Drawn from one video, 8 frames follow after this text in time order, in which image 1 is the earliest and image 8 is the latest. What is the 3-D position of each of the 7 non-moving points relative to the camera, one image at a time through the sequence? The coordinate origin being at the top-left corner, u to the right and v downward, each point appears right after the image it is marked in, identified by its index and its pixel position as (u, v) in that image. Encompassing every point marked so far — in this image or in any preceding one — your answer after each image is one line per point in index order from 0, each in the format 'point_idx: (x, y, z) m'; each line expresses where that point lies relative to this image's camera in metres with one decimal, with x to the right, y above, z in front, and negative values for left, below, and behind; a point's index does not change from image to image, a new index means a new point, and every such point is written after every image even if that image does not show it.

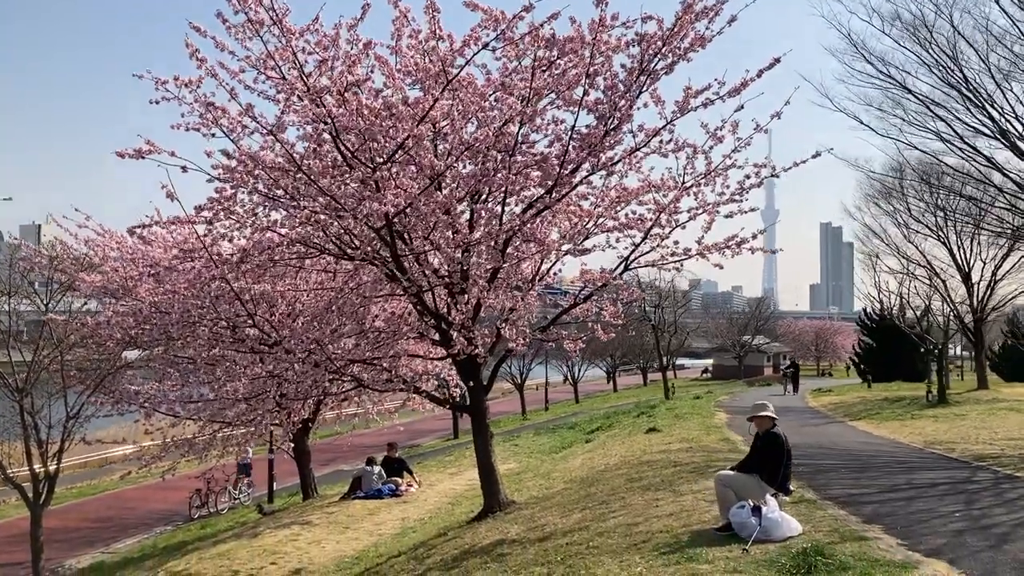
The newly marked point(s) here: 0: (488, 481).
0: (-0.3, -2.3, +10.8) m
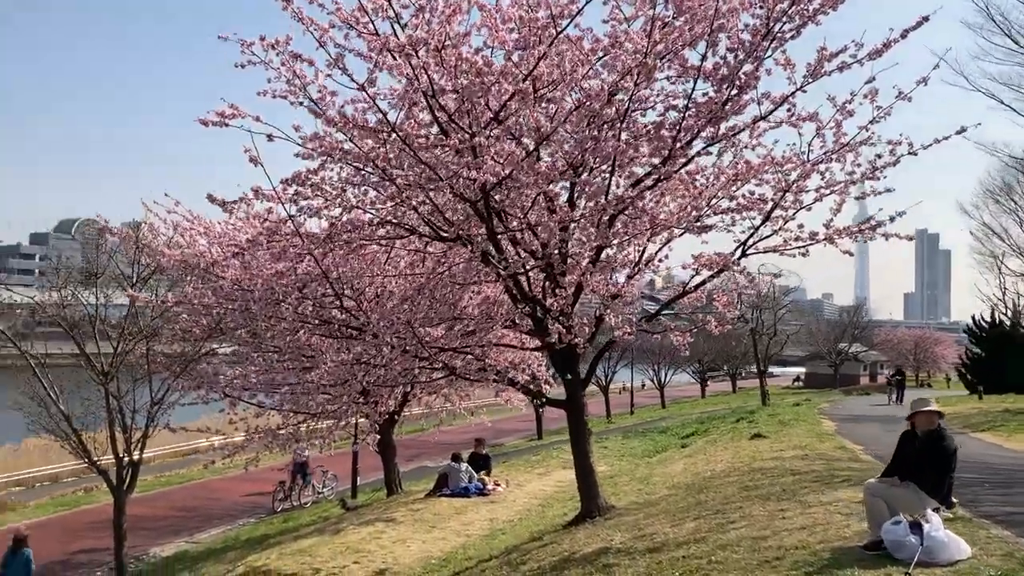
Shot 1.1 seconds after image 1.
0: (+0.8, -2.1, +9.9) m
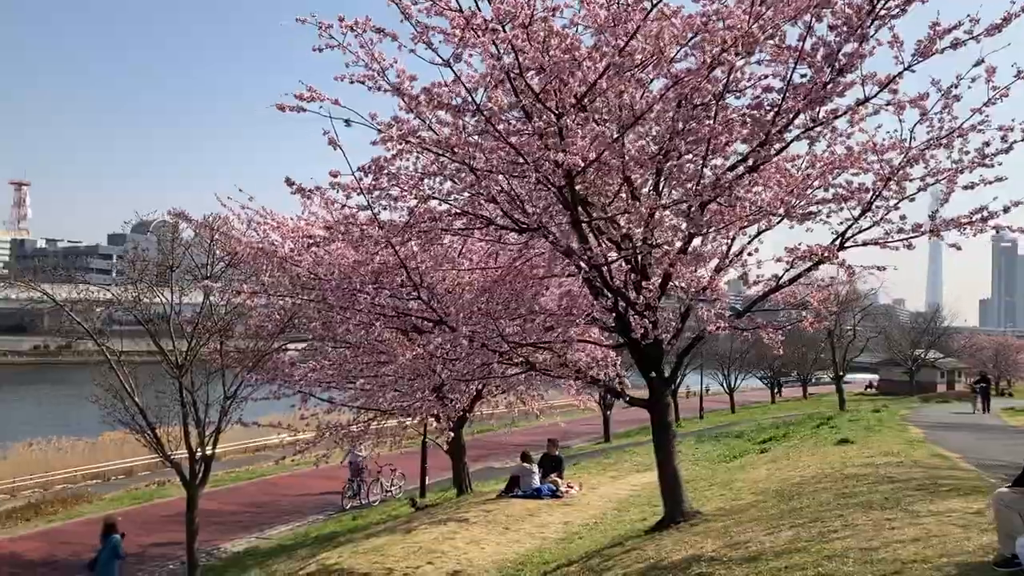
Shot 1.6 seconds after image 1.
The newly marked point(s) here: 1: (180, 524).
0: (+1.6, -2.0, +9.4) m
1: (-7.0, -5.0, +19.7) m
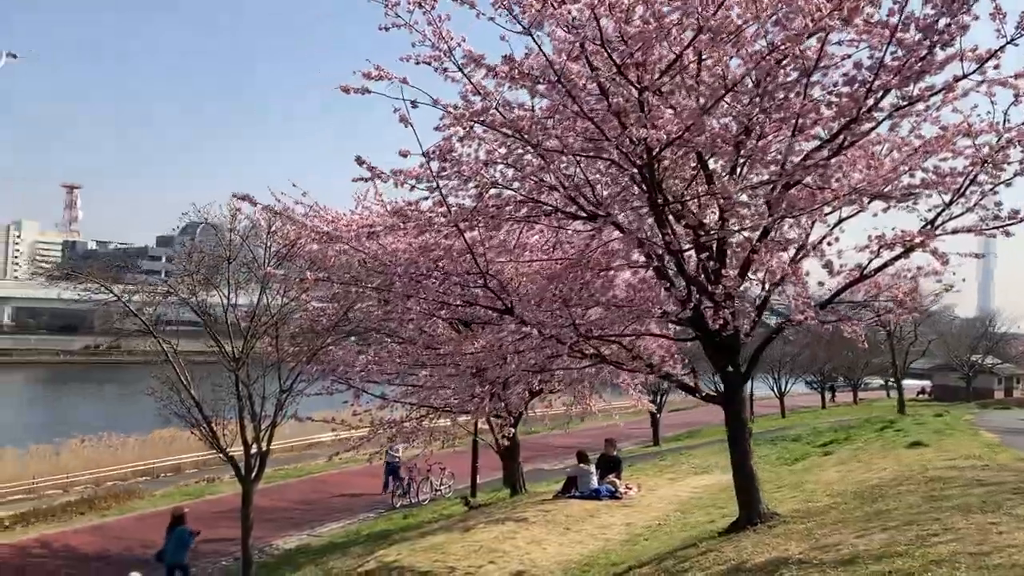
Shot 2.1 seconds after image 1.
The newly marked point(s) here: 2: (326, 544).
0: (+2.3, -1.9, +9.0) m
1: (-5.9, -4.9, +19.6) m
2: (-3.3, -4.6, +16.7) m
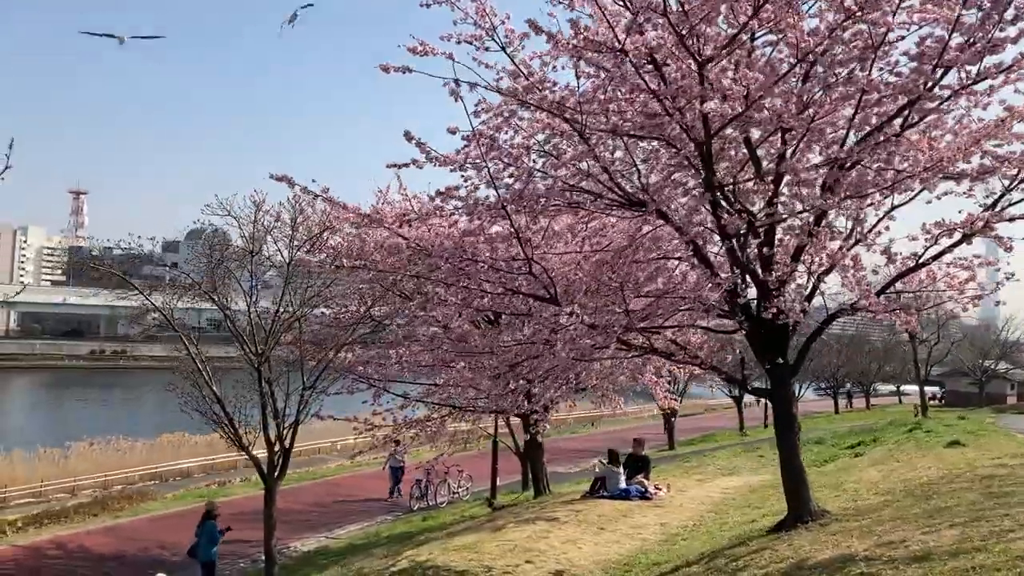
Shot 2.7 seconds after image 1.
0: (+2.6, -1.9, +8.7) m
1: (-5.5, -4.9, +19.3) m
2: (-2.9, -4.5, +16.4) m
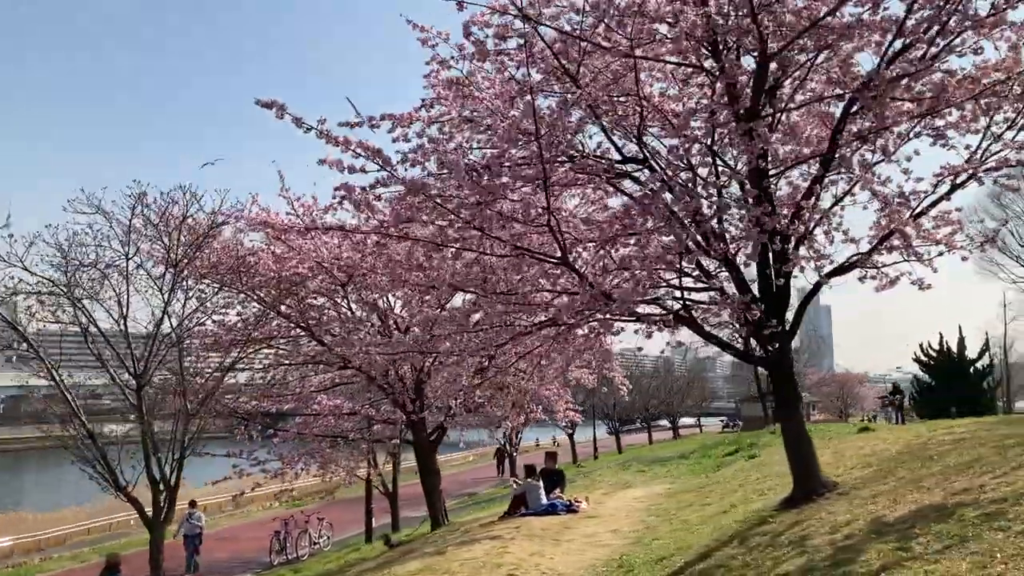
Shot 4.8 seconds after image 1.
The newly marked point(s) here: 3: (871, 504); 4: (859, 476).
0: (+2.5, -1.5, +8.2) m
1: (-7.6, -5.5, +16.5) m
2: (-4.5, -4.8, +14.2) m
3: (+2.6, -1.6, +7.0) m
4: (+3.2, -1.7, +8.6) m
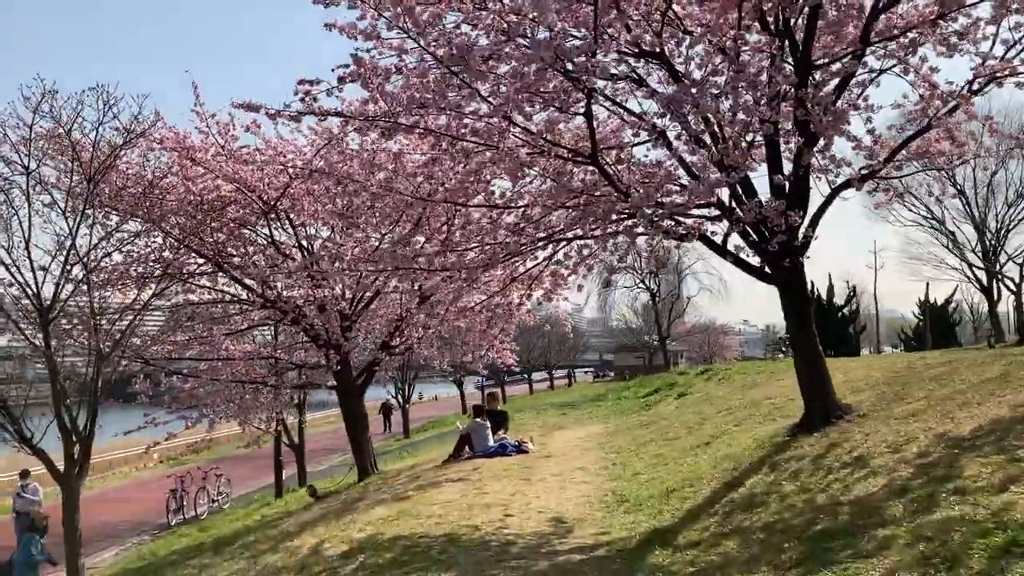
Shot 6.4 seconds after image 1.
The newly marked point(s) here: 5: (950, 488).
0: (+2.5, -0.8, +7.7) m
1: (-8.7, -4.4, +14.7) m
2: (-5.3, -3.9, +12.8) m
3: (+2.8, -0.9, +6.5) m
4: (+3.1, -1.0, +8.3) m
5: (+2.3, -1.0, +4.9) m
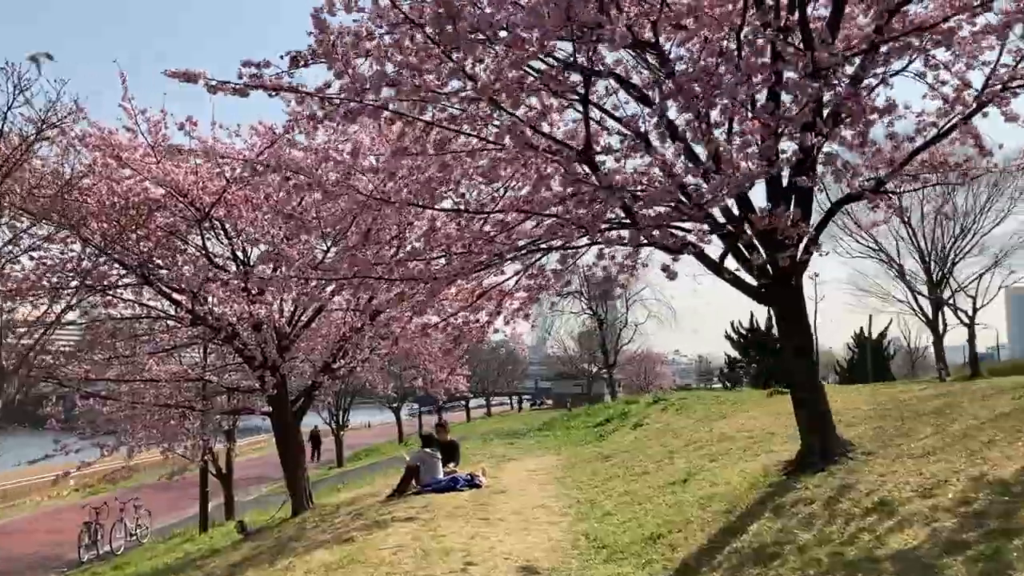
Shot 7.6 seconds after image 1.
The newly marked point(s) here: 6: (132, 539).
0: (+2.3, -0.9, +7.0) m
1: (-9.5, -4.5, +13.0) m
2: (-5.9, -4.0, +11.5) m
3: (+2.6, -1.1, +5.8) m
4: (+2.8, -1.2, +7.6) m
5: (+2.2, -1.1, +4.1) m
6: (-7.0, -4.6, +17.3) m
